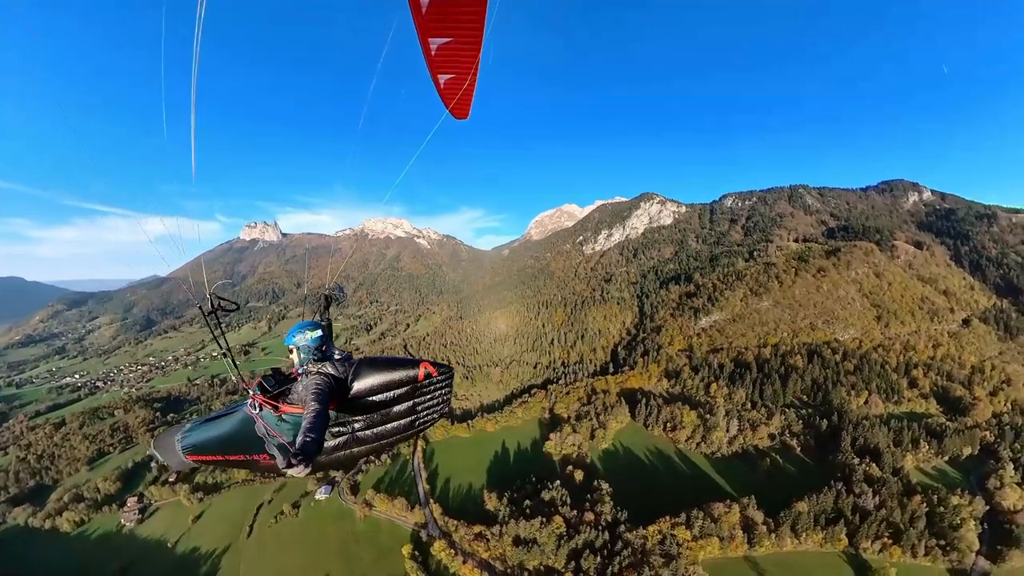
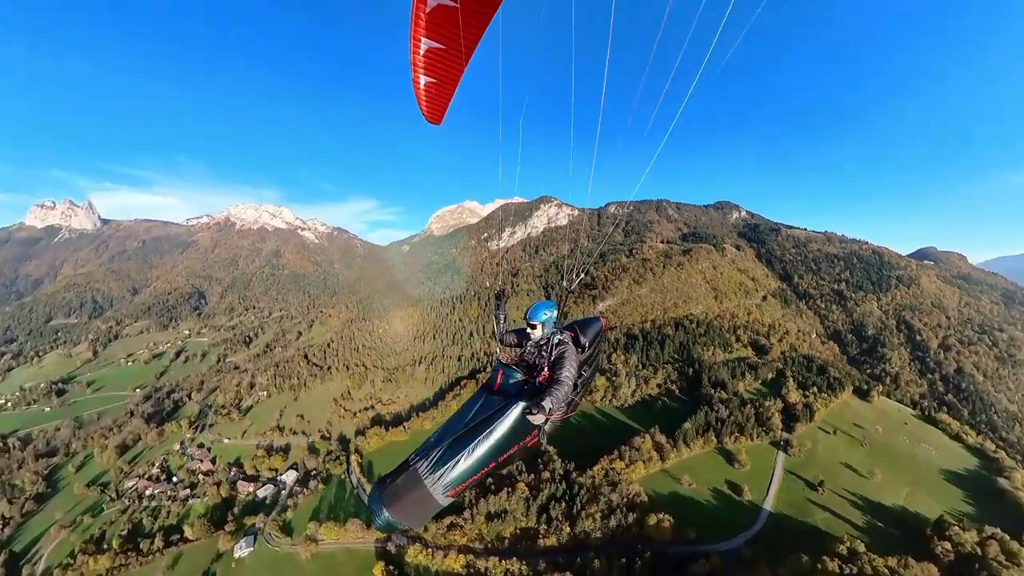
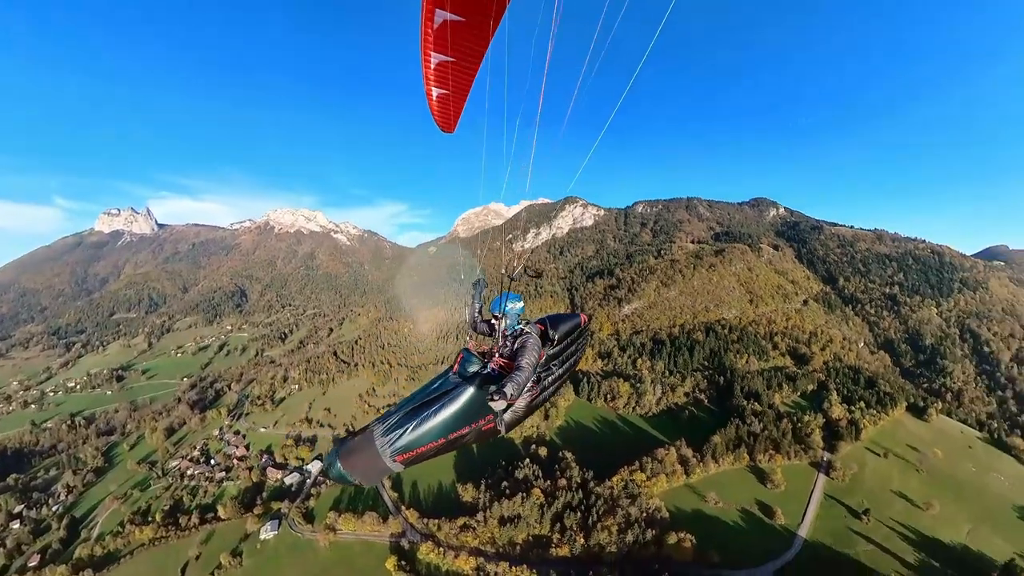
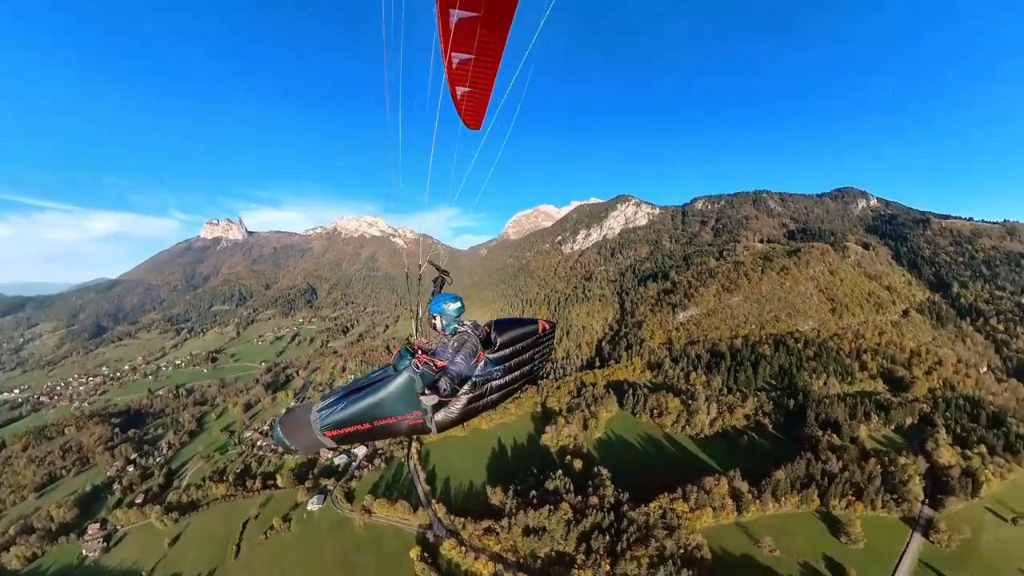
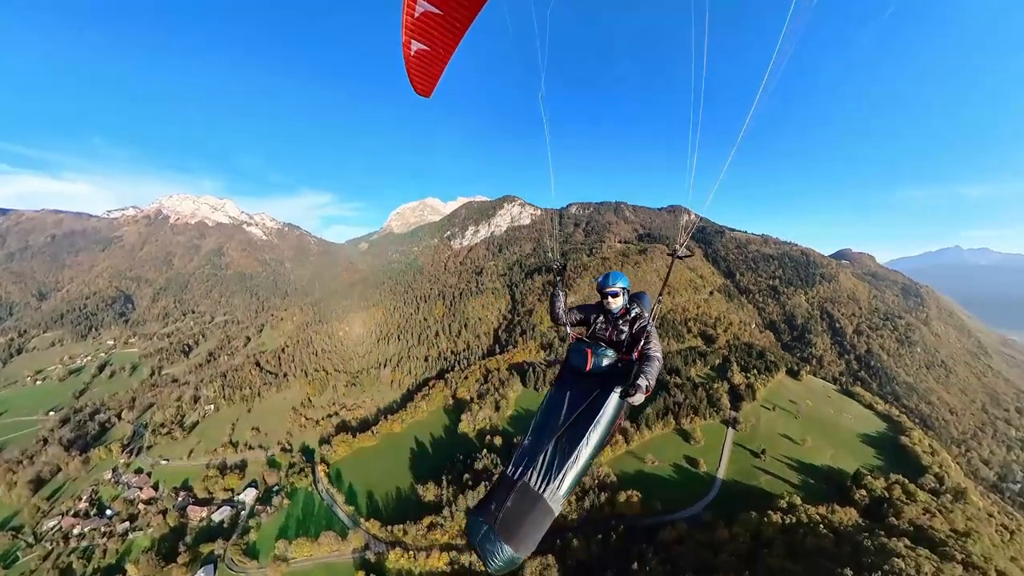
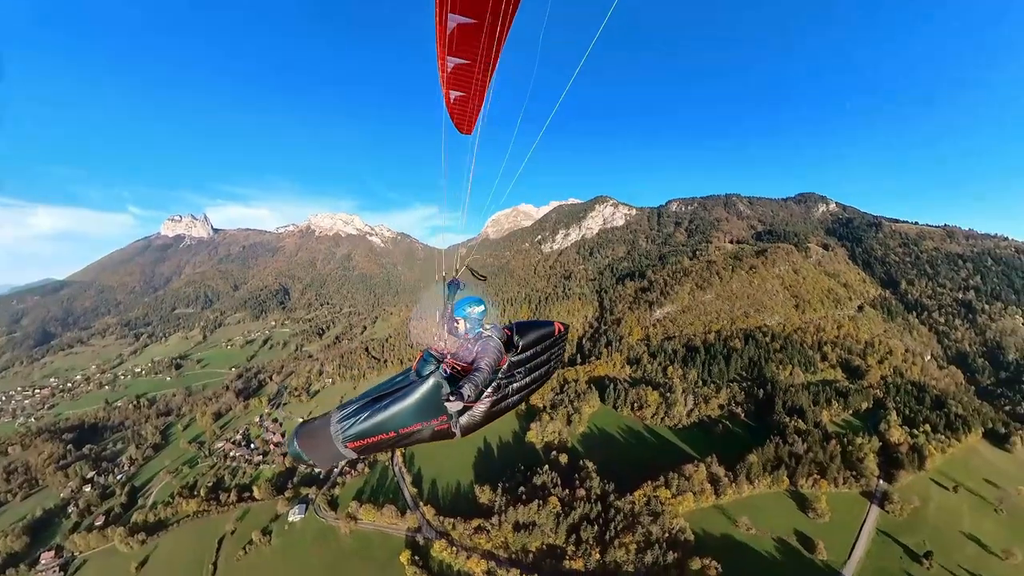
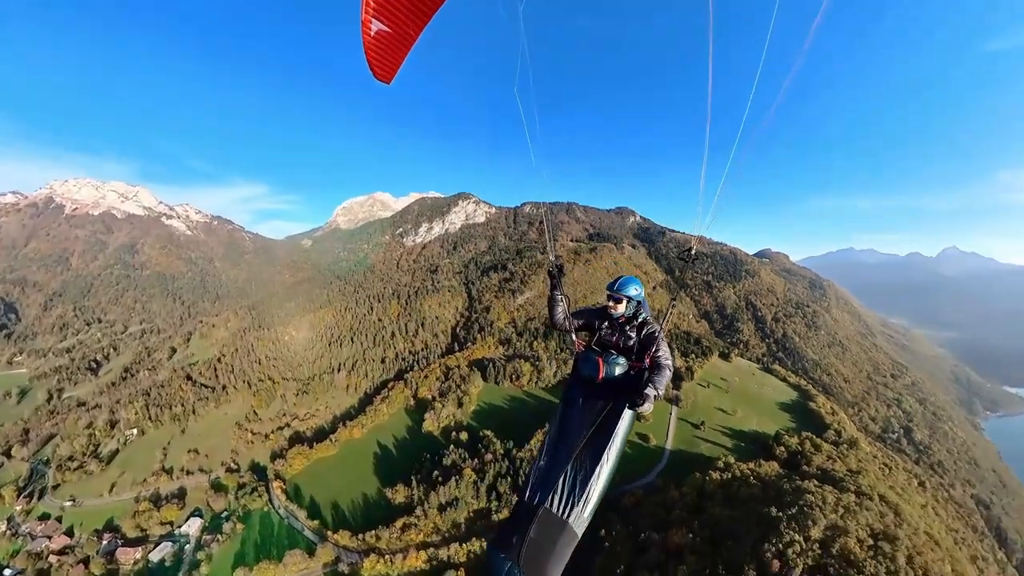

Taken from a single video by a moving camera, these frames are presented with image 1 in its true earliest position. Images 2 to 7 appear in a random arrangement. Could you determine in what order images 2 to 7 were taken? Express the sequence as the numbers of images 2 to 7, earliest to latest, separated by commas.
4, 6, 3, 2, 5, 7
